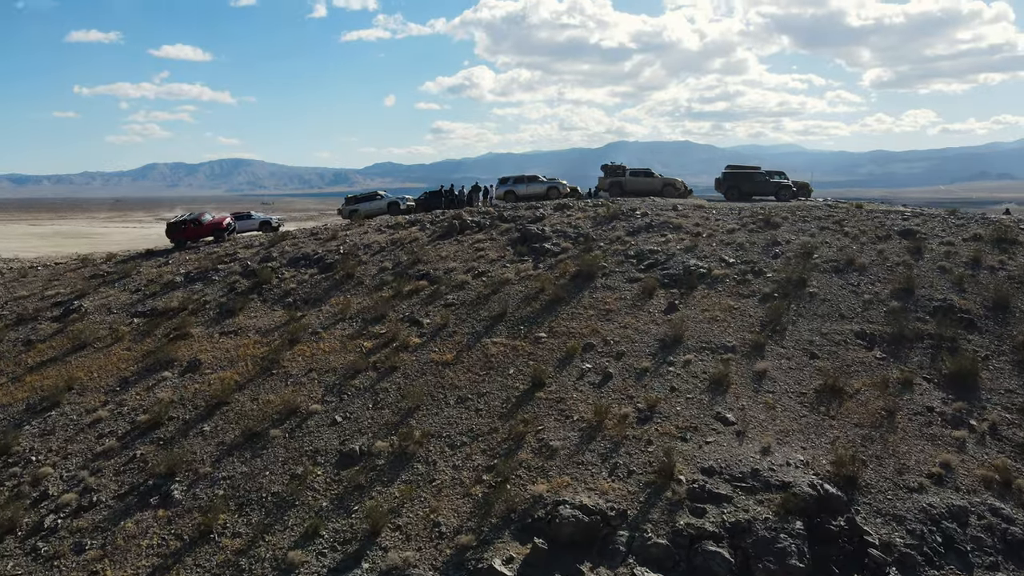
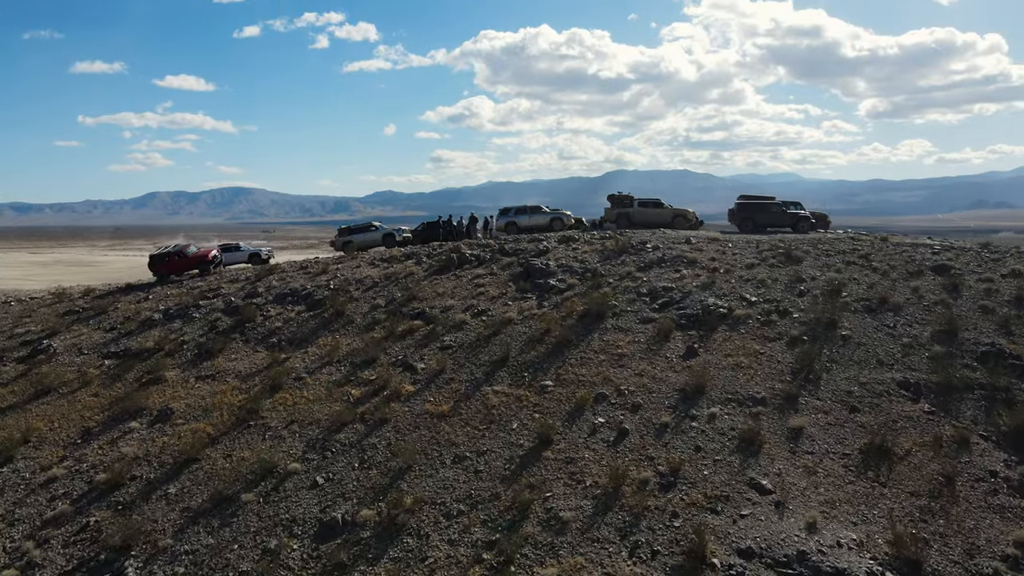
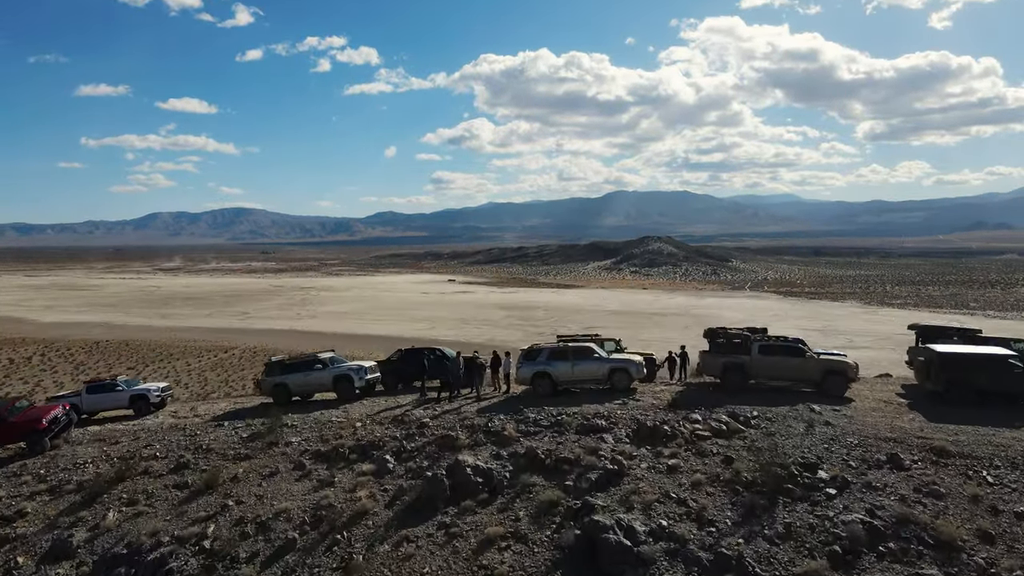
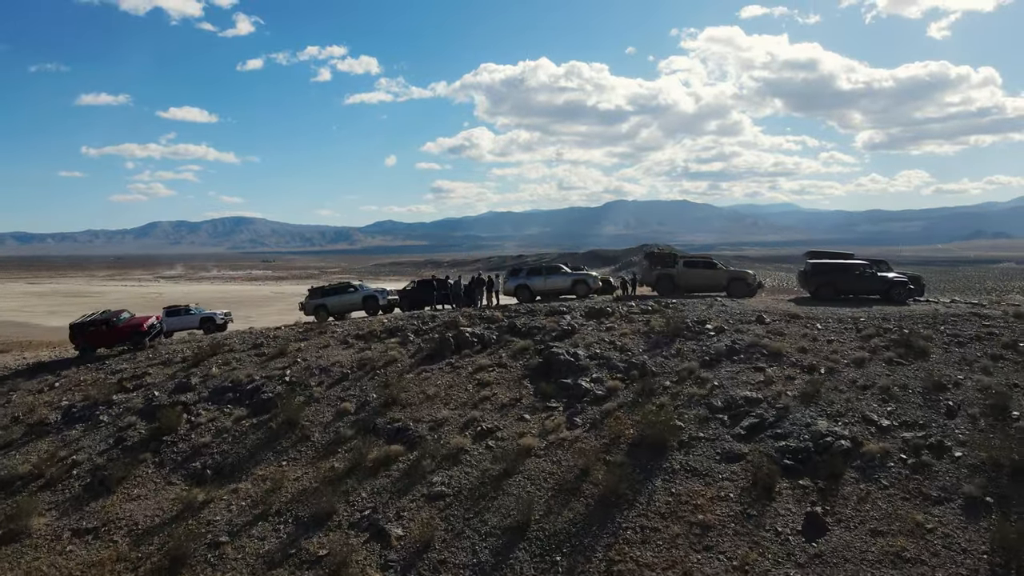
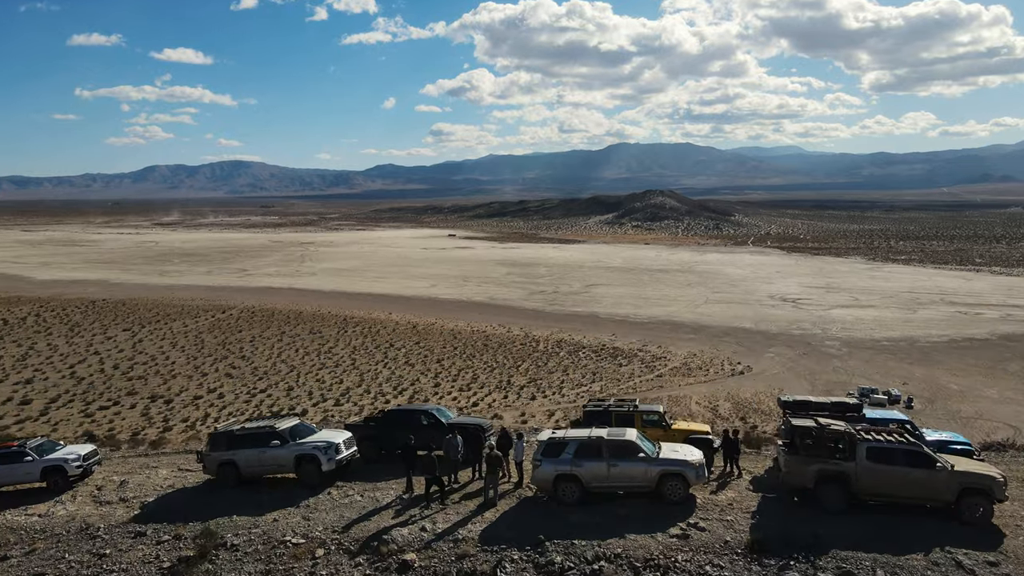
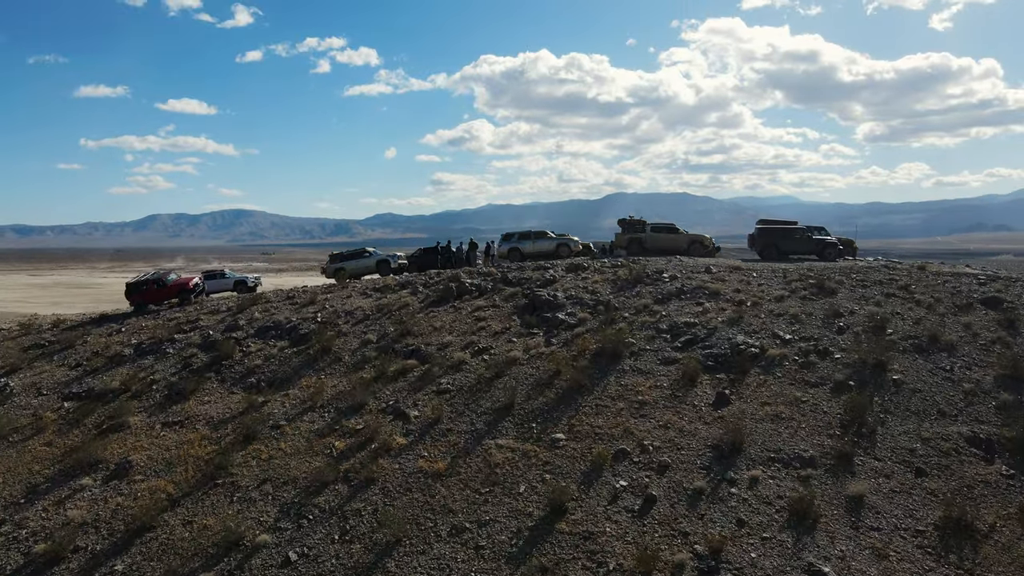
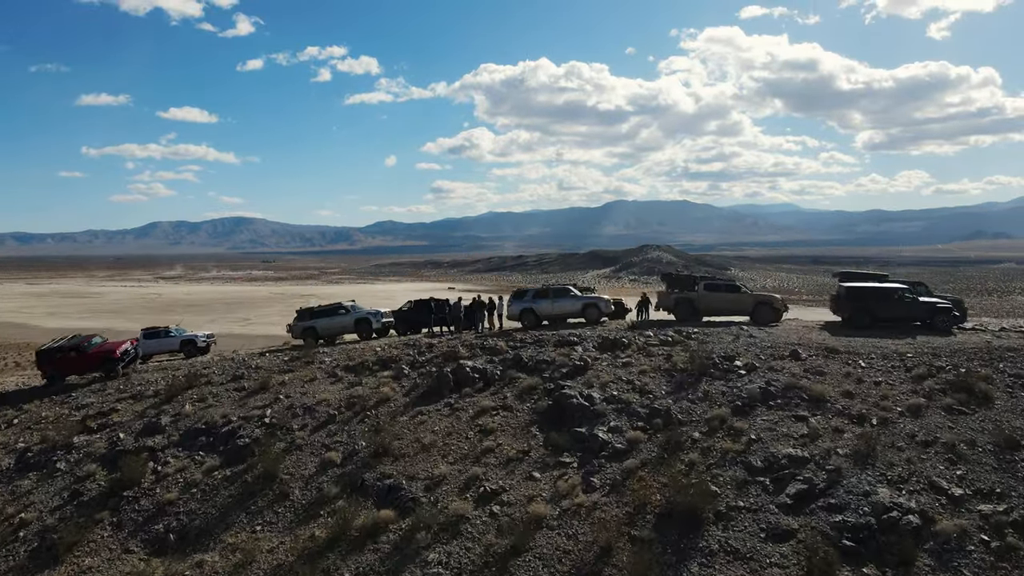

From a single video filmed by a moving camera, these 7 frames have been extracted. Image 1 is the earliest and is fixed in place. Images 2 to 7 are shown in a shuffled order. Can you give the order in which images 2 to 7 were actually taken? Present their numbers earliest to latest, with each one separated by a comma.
2, 6, 4, 7, 3, 5
